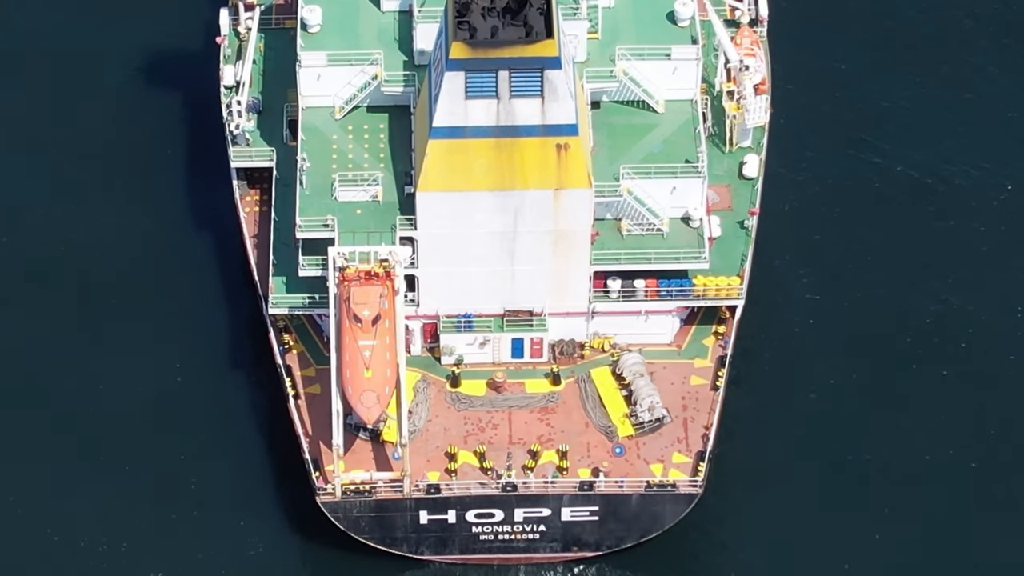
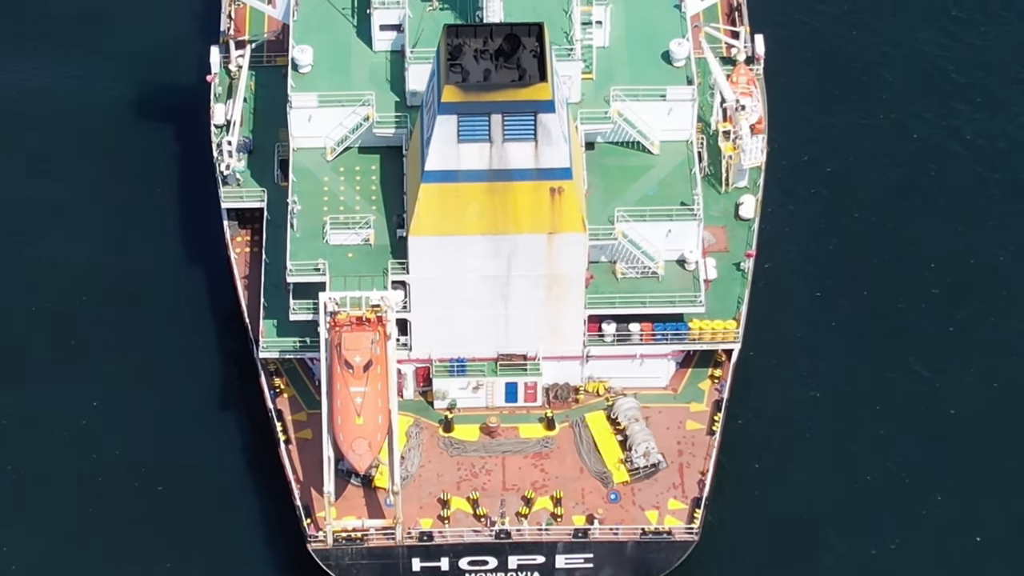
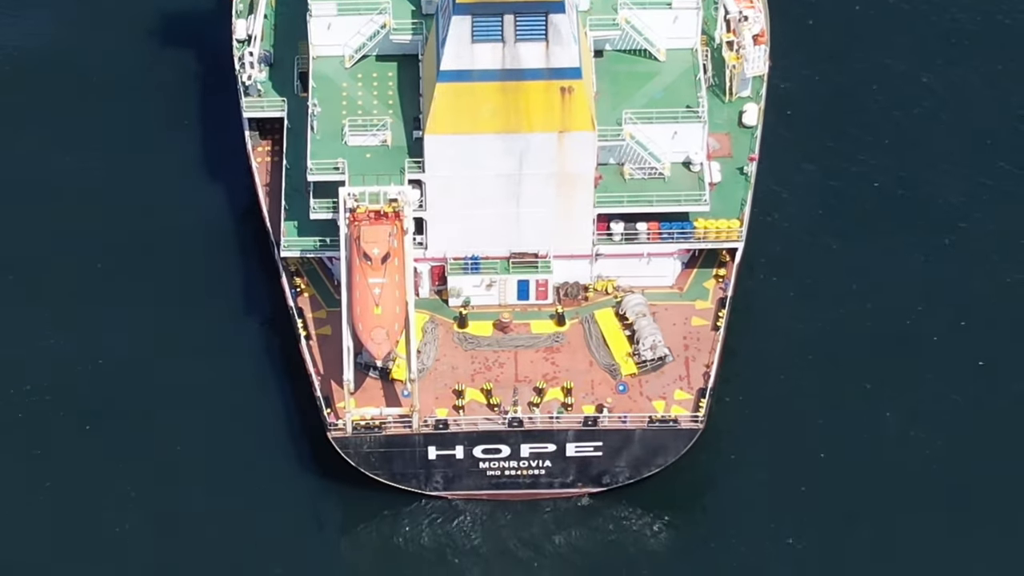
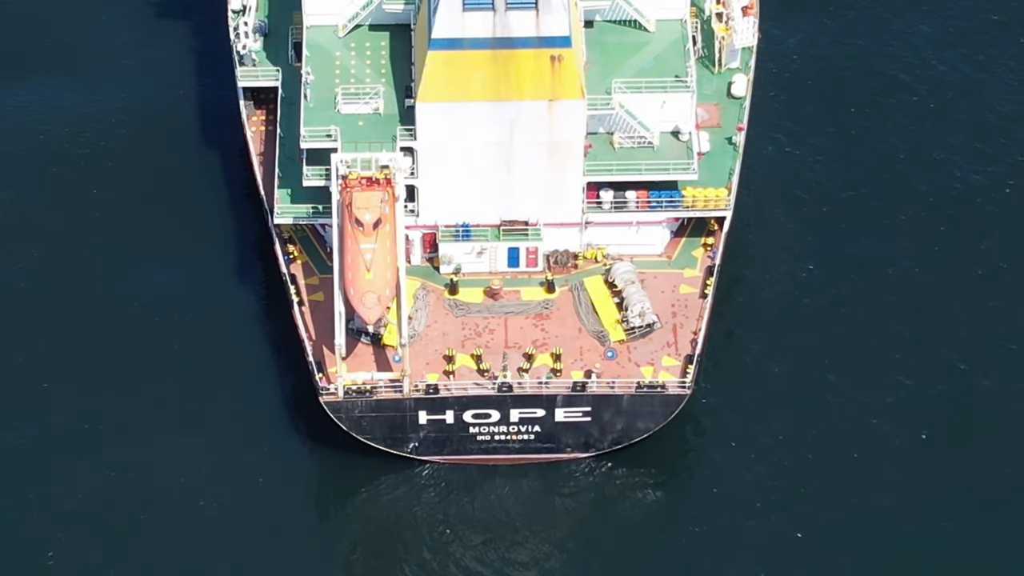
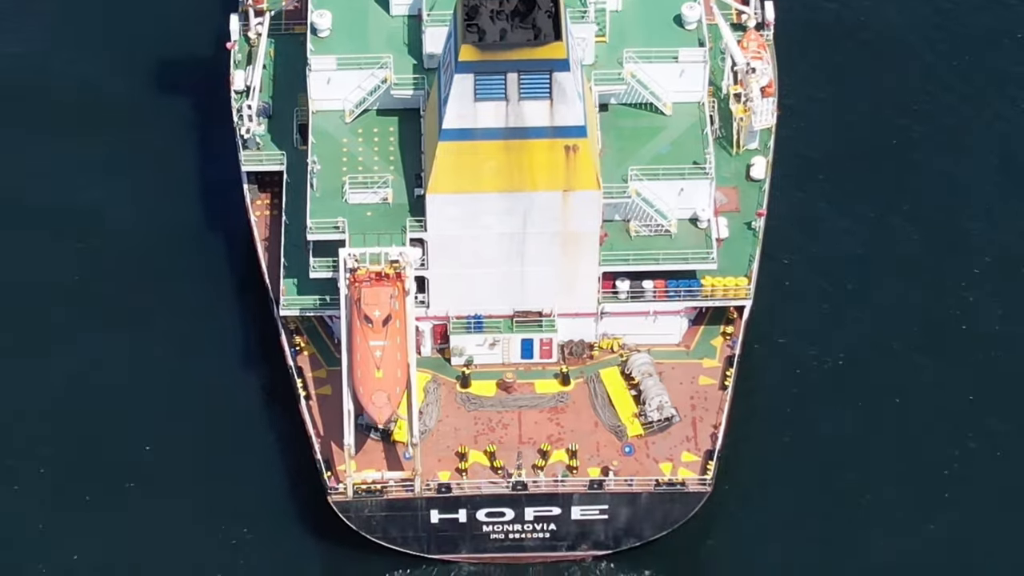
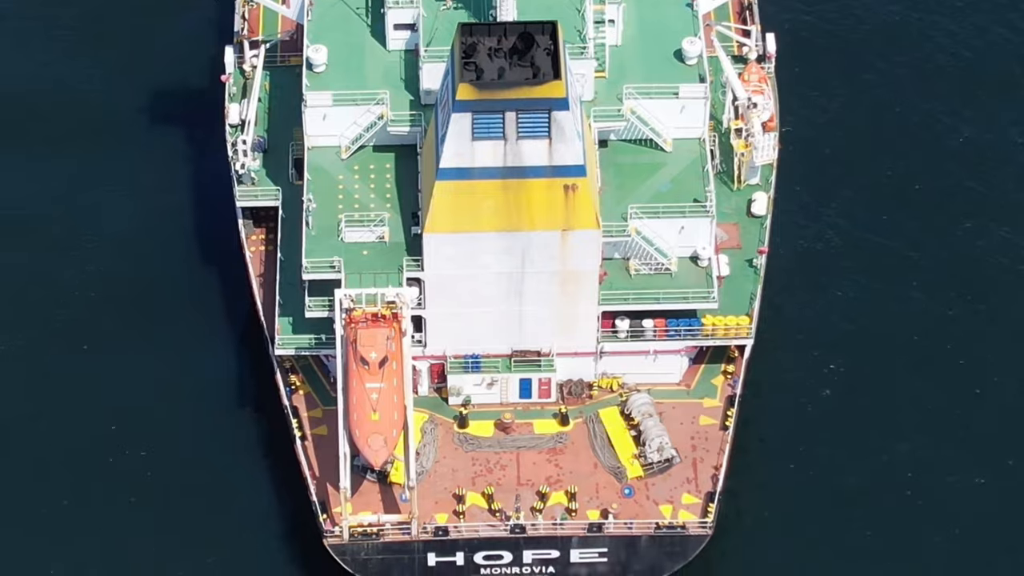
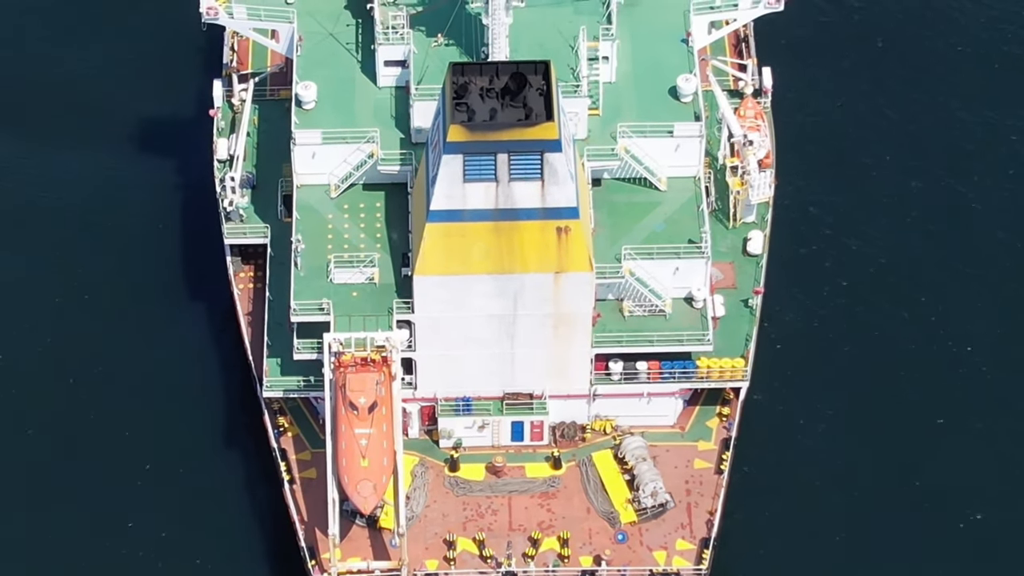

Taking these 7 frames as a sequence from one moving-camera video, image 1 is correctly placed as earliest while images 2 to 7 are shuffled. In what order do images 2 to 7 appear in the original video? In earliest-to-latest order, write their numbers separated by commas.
2, 7, 6, 5, 3, 4
